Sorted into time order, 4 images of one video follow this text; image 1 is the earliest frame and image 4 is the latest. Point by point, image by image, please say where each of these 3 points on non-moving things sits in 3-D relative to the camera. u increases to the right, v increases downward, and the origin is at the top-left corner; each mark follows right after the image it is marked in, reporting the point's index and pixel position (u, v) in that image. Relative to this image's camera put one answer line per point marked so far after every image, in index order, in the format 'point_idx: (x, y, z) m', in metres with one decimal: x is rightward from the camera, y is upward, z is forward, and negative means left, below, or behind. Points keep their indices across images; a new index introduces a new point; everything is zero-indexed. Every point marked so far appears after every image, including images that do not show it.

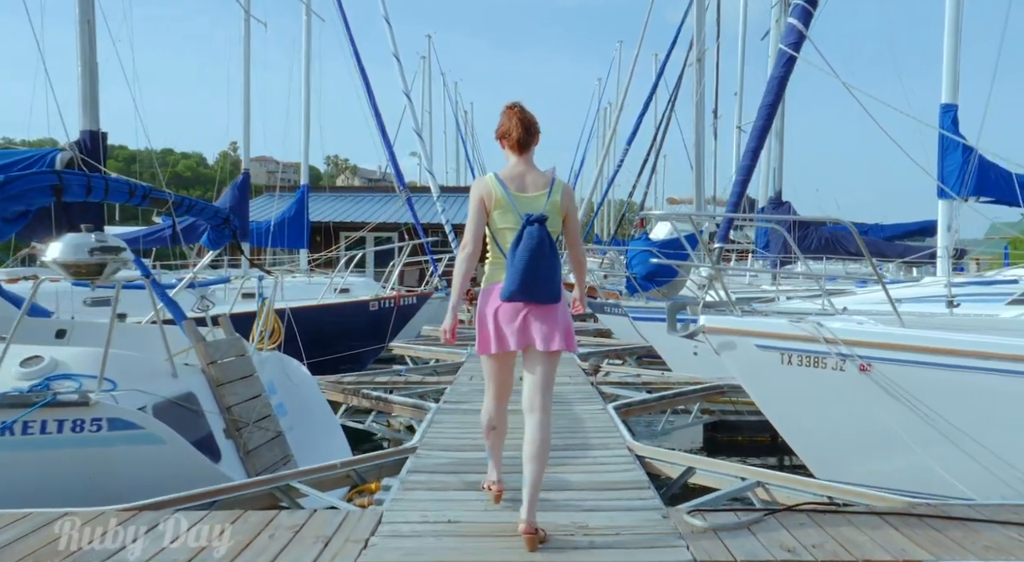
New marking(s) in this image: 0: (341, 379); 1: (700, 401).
0: (-1.6, -0.9, +7.3) m
1: (+1.7, -1.1, +6.8) m
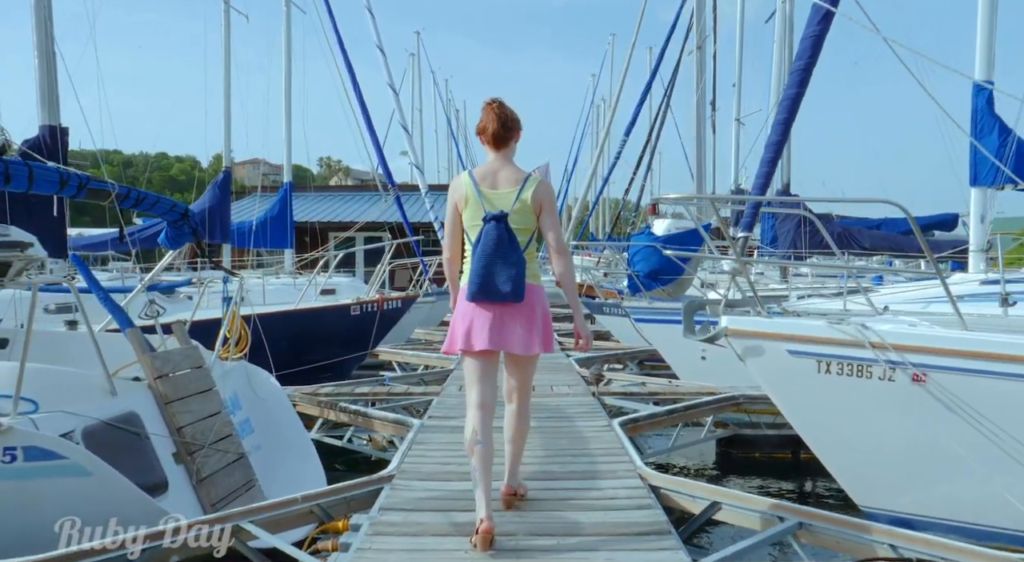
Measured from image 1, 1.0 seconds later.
0: (-1.7, -0.9, +6.7) m
1: (+1.6, -1.1, +6.2) m
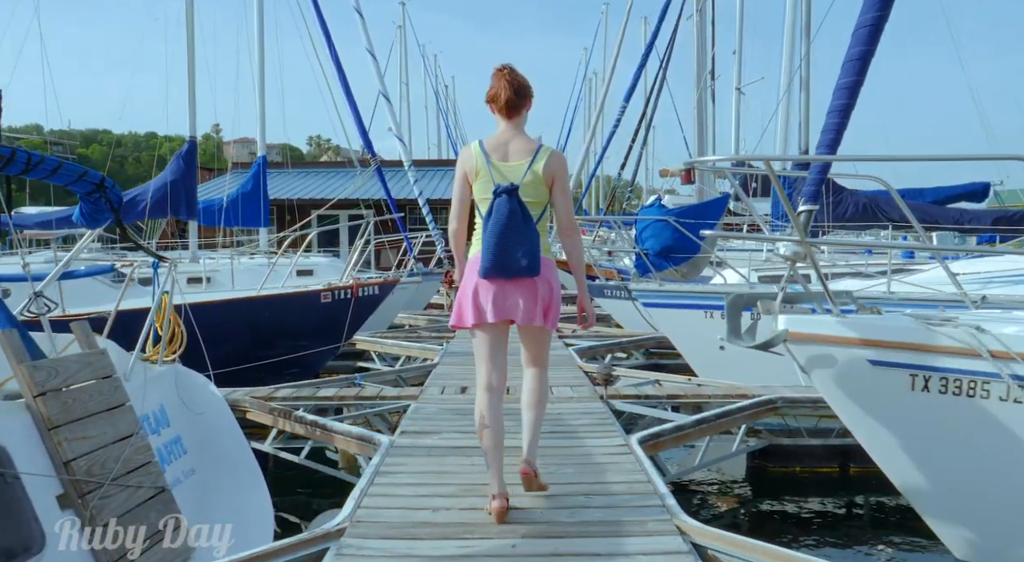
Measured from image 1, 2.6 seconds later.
0: (-1.7, -0.8, +5.6) m
1: (+1.6, -1.0, +5.2) m
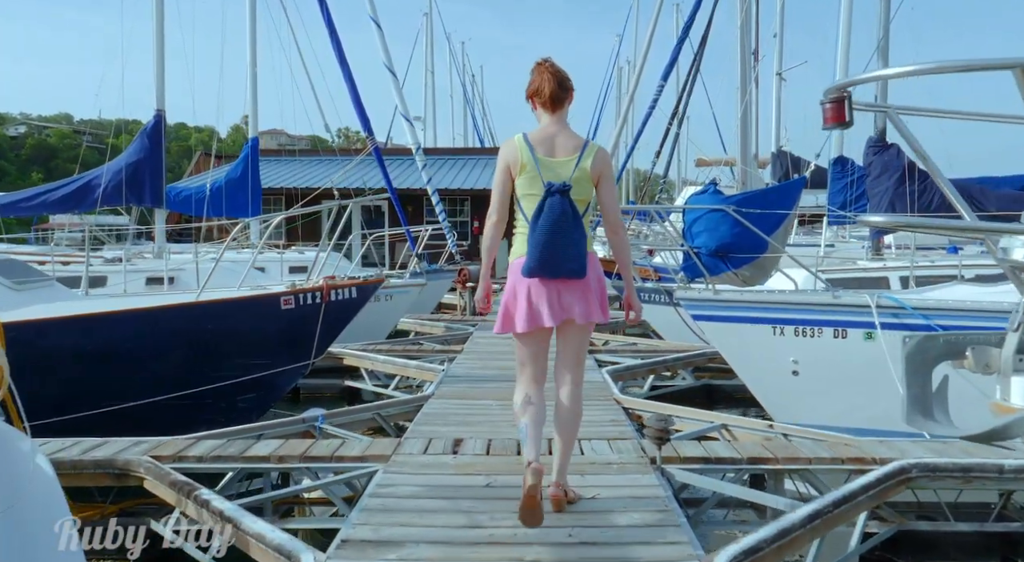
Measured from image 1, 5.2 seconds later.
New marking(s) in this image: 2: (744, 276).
0: (-1.7, -0.9, +4.0) m
1: (+1.6, -1.0, +3.5) m
2: (+2.1, +0.1, +6.9) m
